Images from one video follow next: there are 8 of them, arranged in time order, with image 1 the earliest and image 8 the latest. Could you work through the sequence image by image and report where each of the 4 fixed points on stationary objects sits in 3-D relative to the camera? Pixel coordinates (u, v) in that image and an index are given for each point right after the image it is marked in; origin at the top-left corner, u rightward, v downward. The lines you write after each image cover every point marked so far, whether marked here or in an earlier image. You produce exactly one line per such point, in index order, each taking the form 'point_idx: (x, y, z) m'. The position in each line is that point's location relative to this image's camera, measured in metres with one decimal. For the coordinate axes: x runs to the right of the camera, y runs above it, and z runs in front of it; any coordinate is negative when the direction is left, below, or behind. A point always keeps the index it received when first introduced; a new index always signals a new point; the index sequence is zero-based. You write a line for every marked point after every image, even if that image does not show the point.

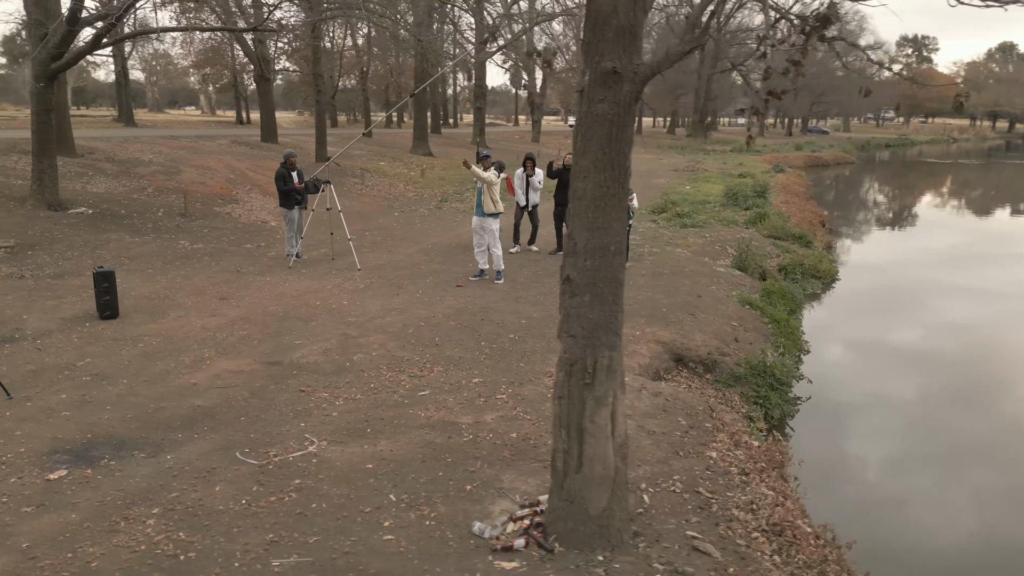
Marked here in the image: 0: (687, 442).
0: (+1.3, -1.2, +5.8) m
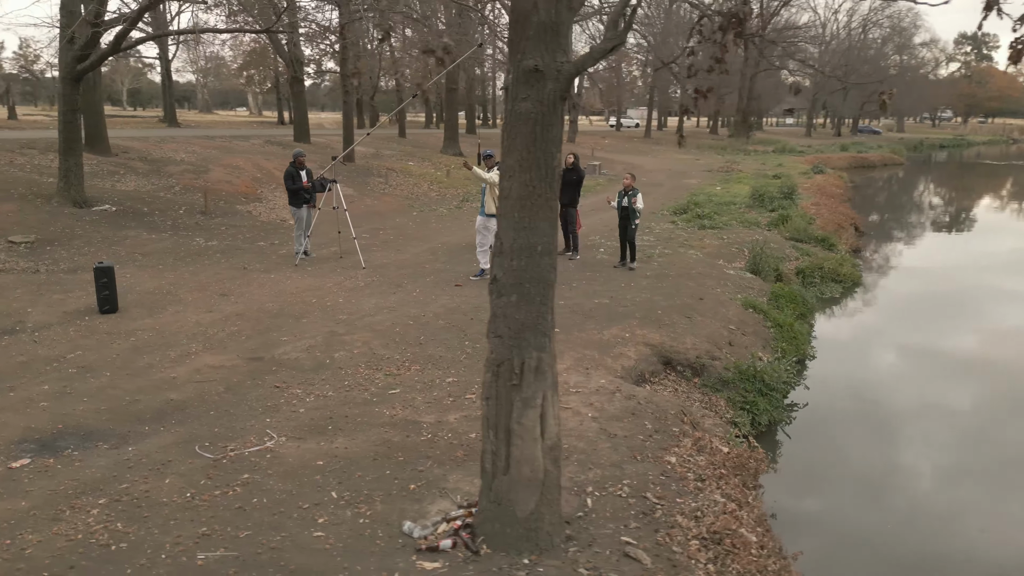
0: (+1.0, -1.2, +5.7) m
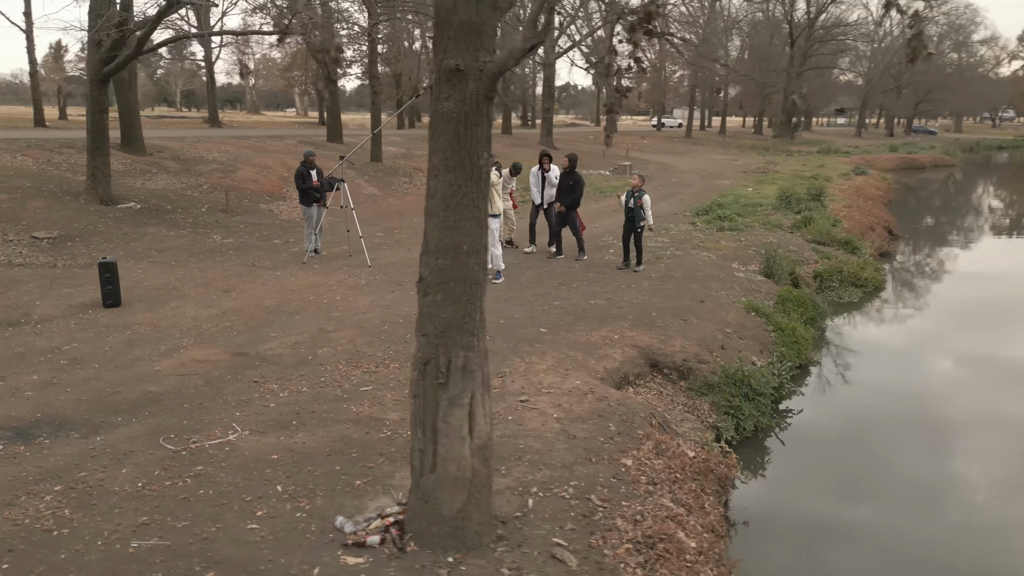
0: (+0.7, -1.2, +5.7) m
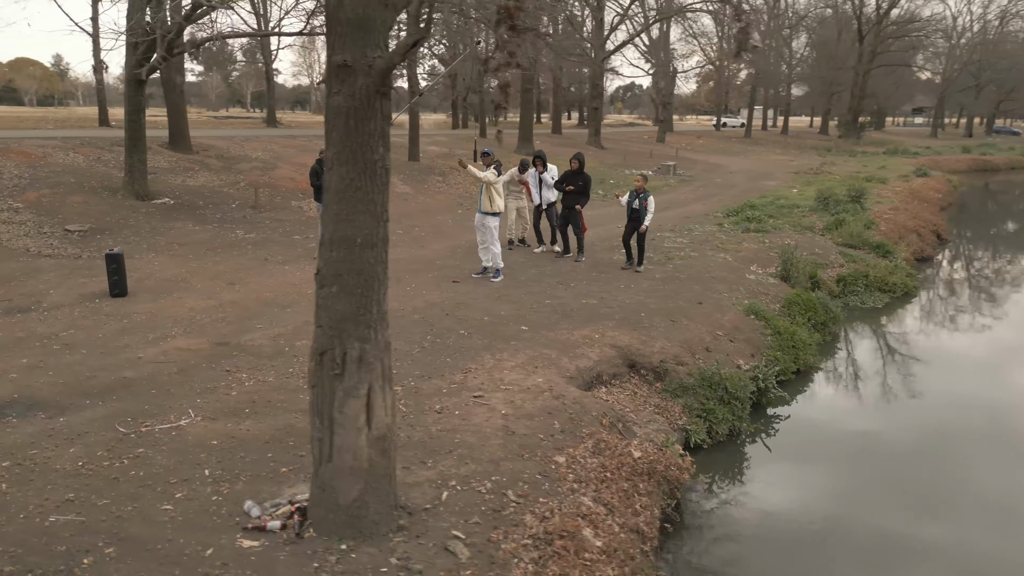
0: (+0.2, -1.2, +5.7) m
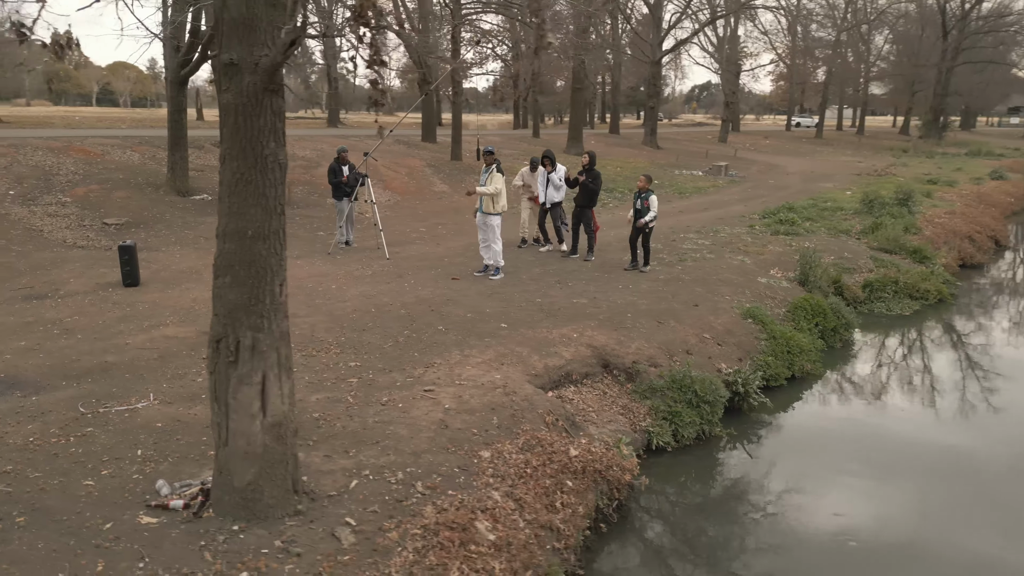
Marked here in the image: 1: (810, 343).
0: (-0.3, -1.2, +5.7) m
1: (+4.0, -0.7, +10.0) m
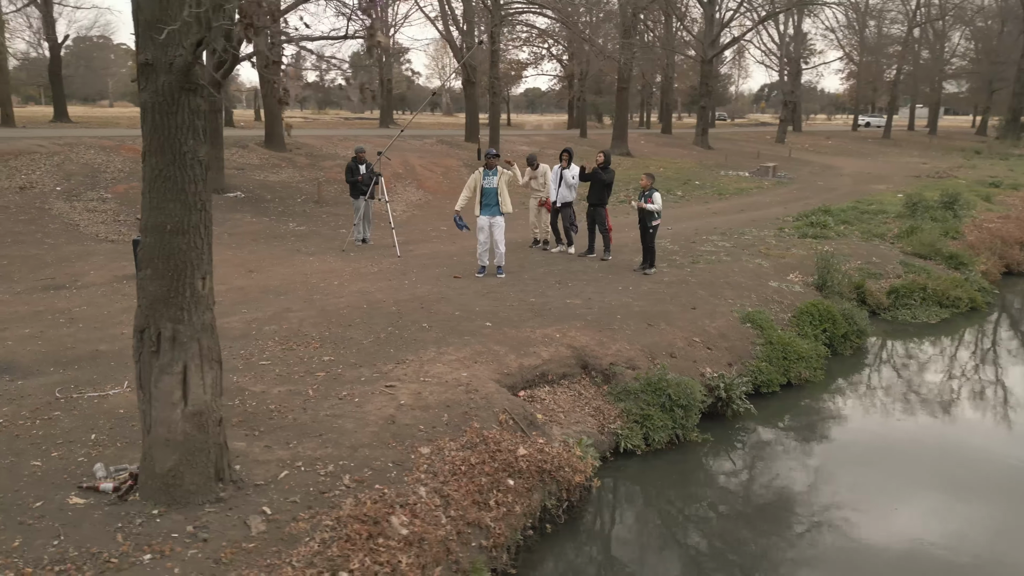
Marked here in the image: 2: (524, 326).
0: (-0.8, -1.1, +5.8) m
1: (+3.9, -0.8, +9.7) m
2: (+0.1, -0.5, +8.8) m
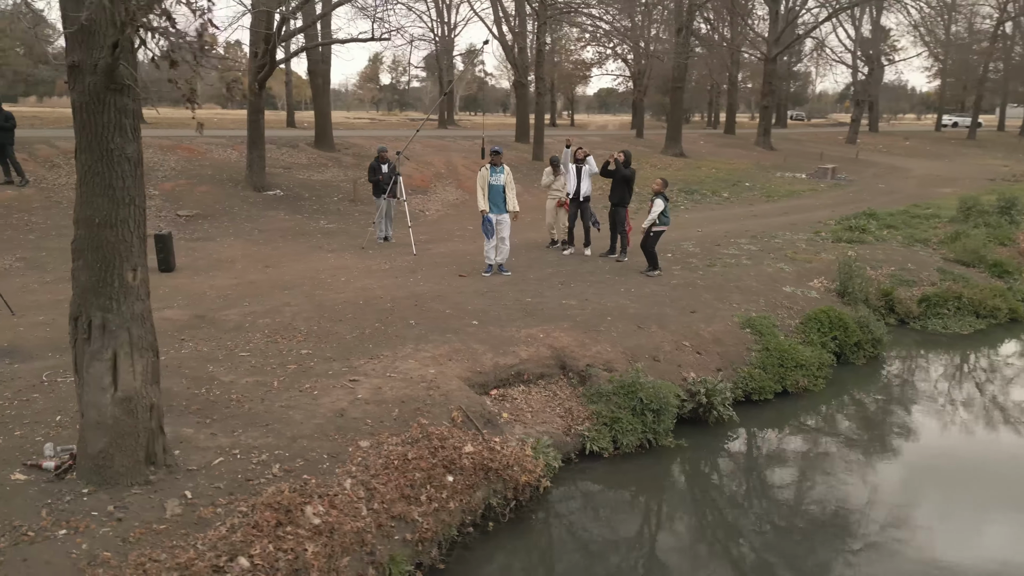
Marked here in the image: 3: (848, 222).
0: (-1.2, -1.1, +5.9) m
1: (+3.8, -0.9, +9.3) m
2: (0.0, -0.4, +8.8) m
3: (+7.5, +1.5, +16.7) m
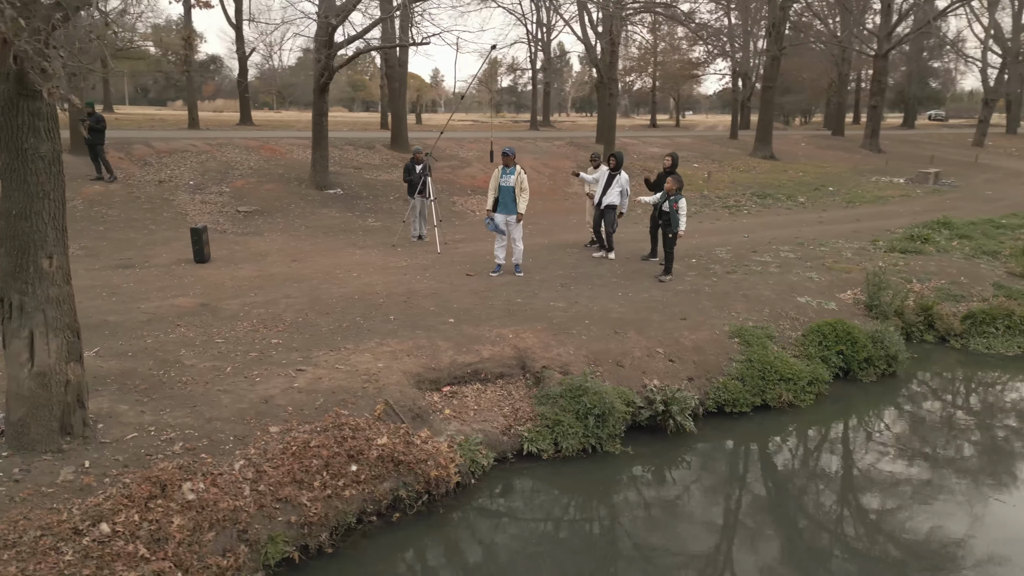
0: (-2.0, -1.1, +6.2) m
1: (+3.5, -1.0, +8.9) m
2: (-0.3, -0.4, +8.9) m
3: (+8.4, +1.2, +15.5) m
